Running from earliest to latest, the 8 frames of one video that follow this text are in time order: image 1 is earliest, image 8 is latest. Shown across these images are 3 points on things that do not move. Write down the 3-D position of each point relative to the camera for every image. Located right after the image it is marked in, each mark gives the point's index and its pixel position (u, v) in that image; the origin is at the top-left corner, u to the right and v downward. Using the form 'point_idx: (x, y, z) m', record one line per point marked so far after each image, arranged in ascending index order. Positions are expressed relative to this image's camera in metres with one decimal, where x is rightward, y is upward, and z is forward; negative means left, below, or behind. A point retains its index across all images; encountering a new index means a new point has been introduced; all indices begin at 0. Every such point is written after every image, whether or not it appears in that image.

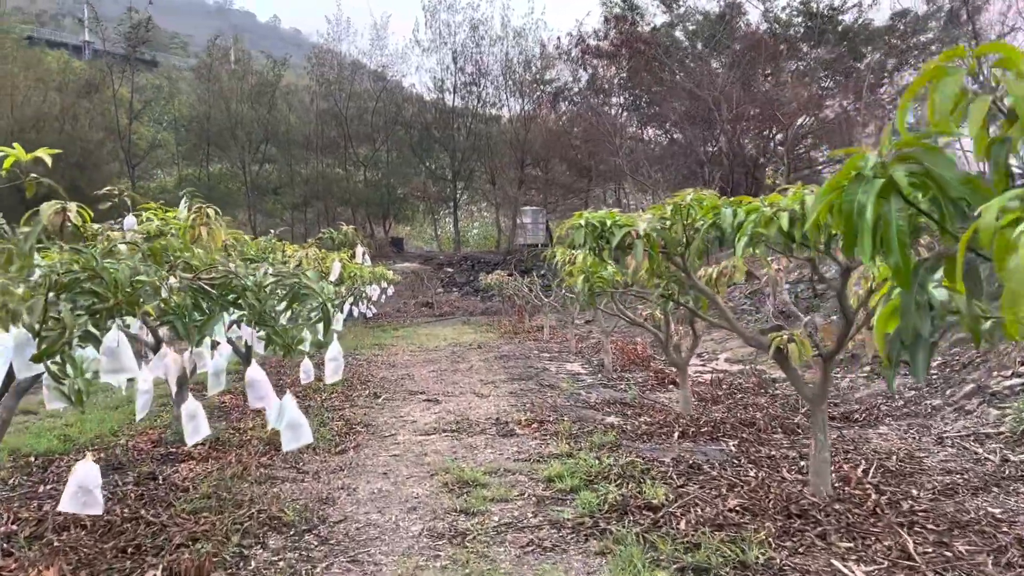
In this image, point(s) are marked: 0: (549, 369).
0: (+0.3, -0.7, +7.5) m
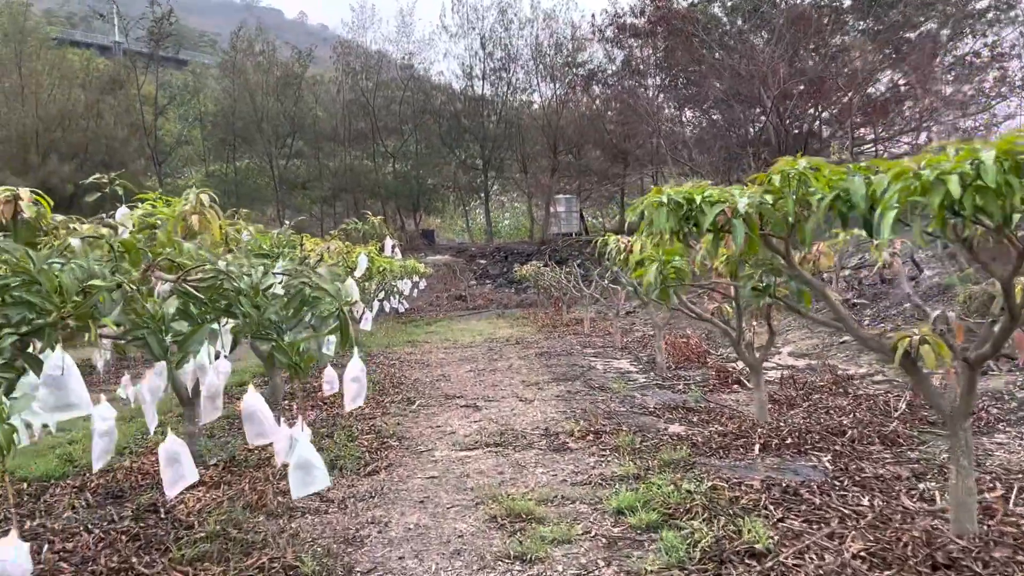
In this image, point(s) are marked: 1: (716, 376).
0: (+0.7, -0.7, +7.0) m
1: (+1.5, -0.6, +5.9) m
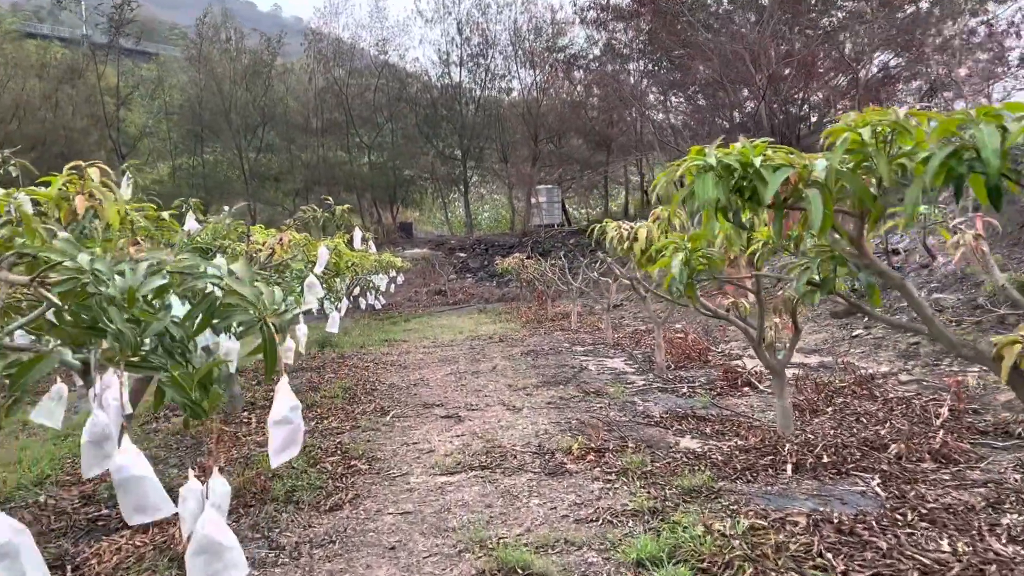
0: (+0.6, -0.6, +6.4) m
1: (+1.4, -0.6, +5.3) m
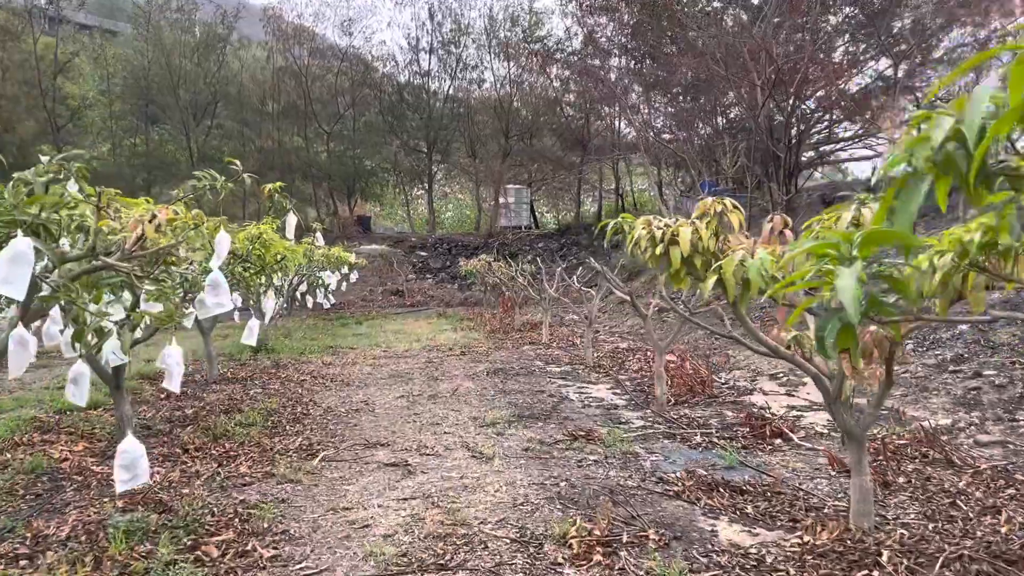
0: (+0.3, -0.7, +5.3) m
1: (+1.2, -0.7, +4.3) m
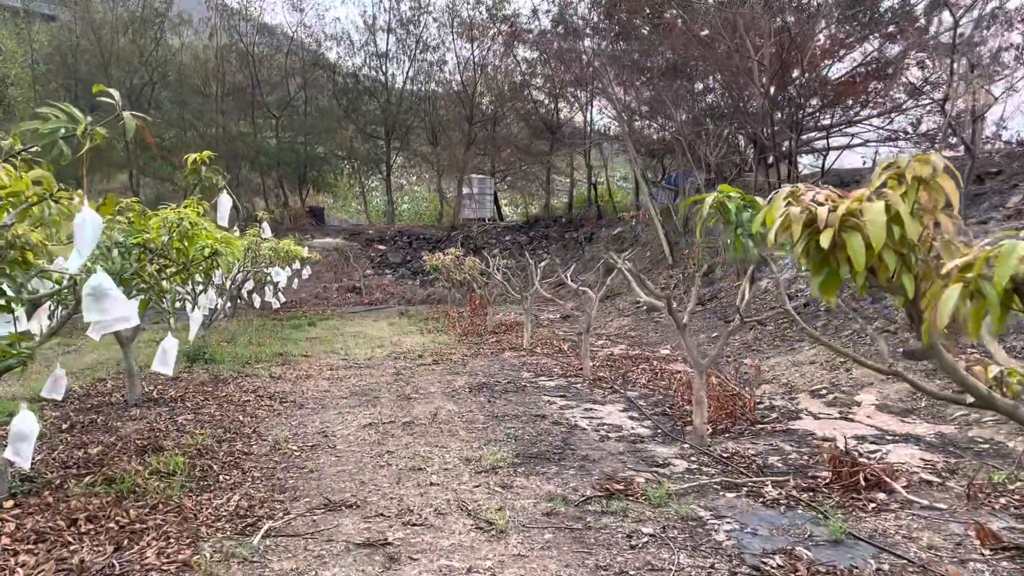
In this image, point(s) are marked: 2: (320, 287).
0: (+0.3, -0.7, +4.3) m
1: (+1.2, -0.7, +3.3) m
2: (-3.1, 0.0, +13.4) m
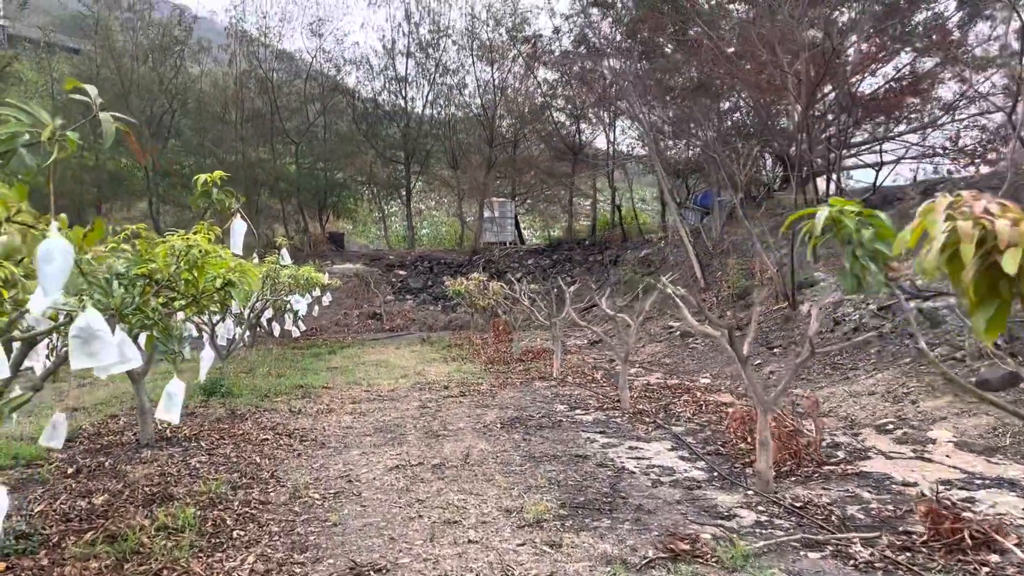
0: (+0.5, -0.8, +3.9) m
1: (+1.4, -0.8, +2.9) m
2: (-2.7, -0.4, +13.1) m
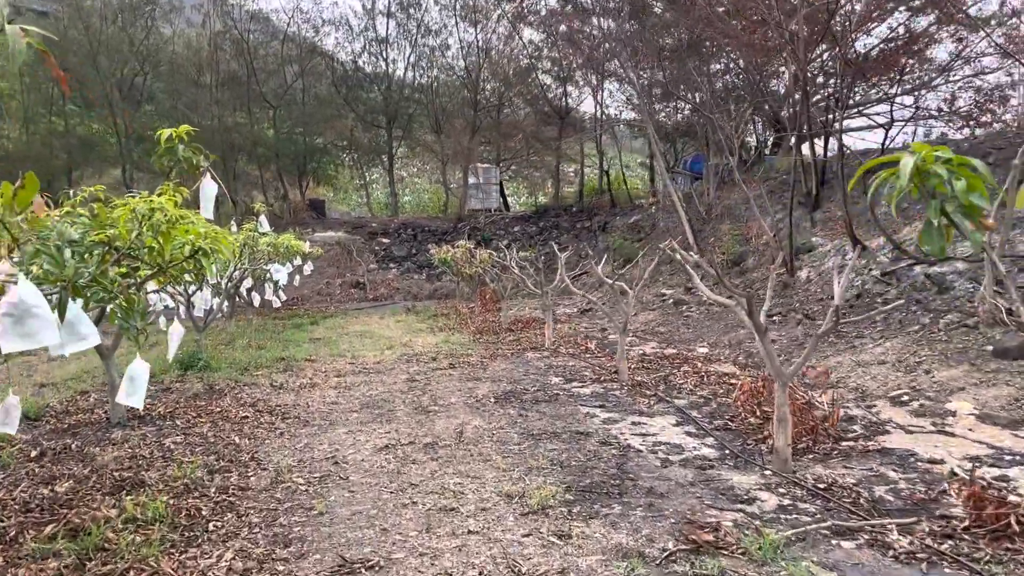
0: (+0.5, -0.7, +3.7) m
1: (+1.4, -0.7, +2.7) m
2: (-2.9, +0.1, +12.8) m
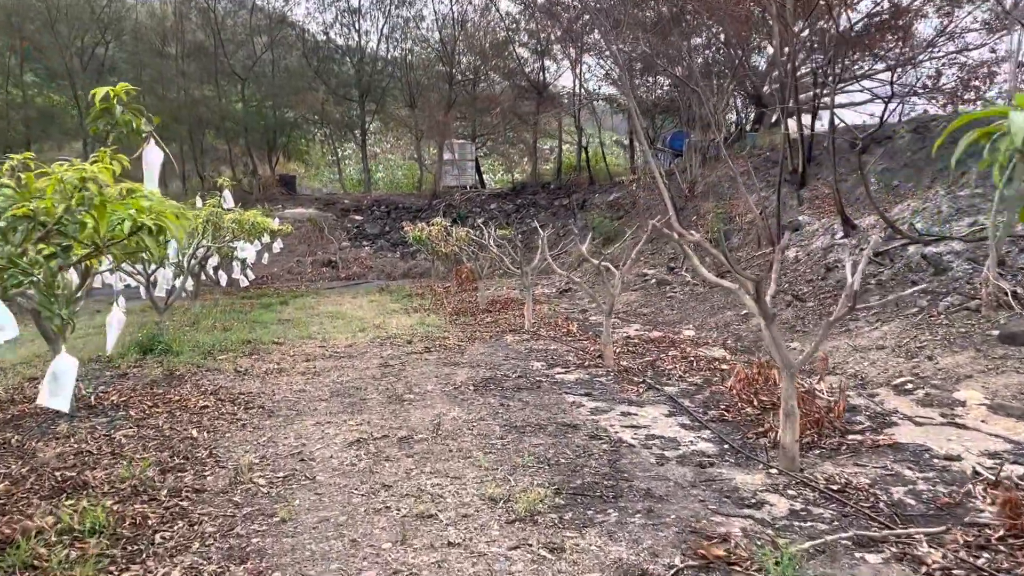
0: (+0.4, -0.6, +3.4) m
1: (+1.4, -0.6, +2.5) m
2: (-3.2, +0.4, +12.4) m
